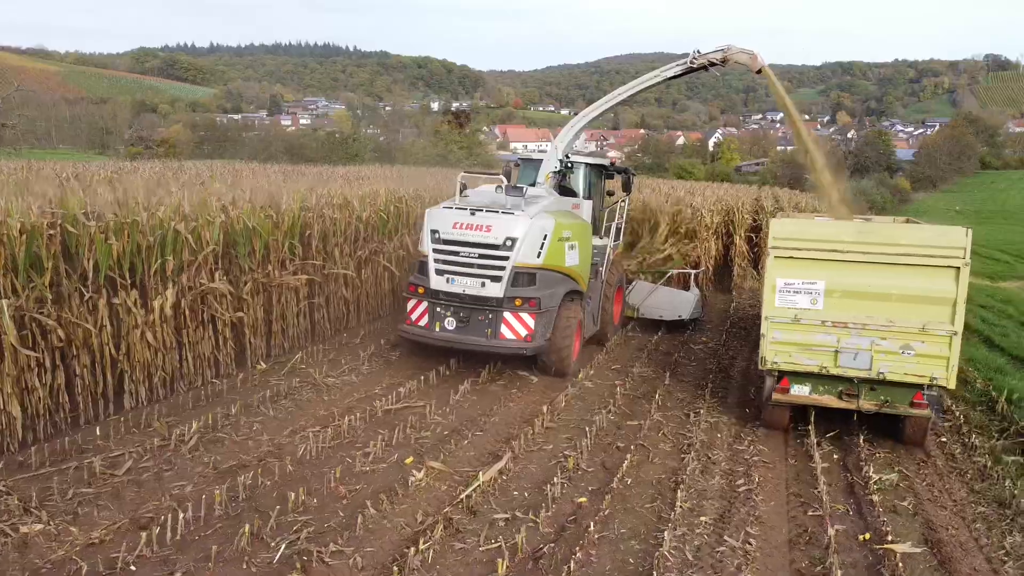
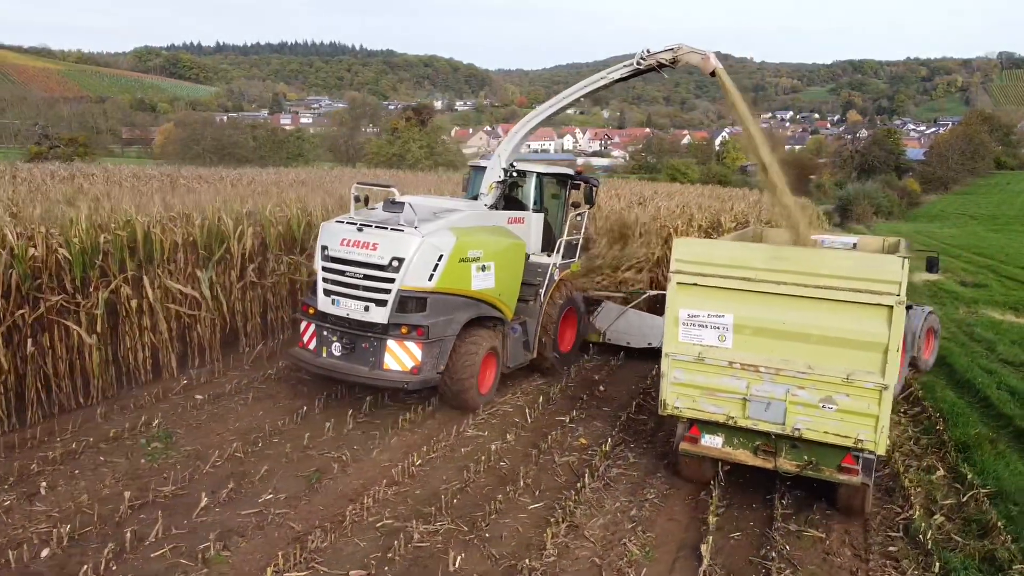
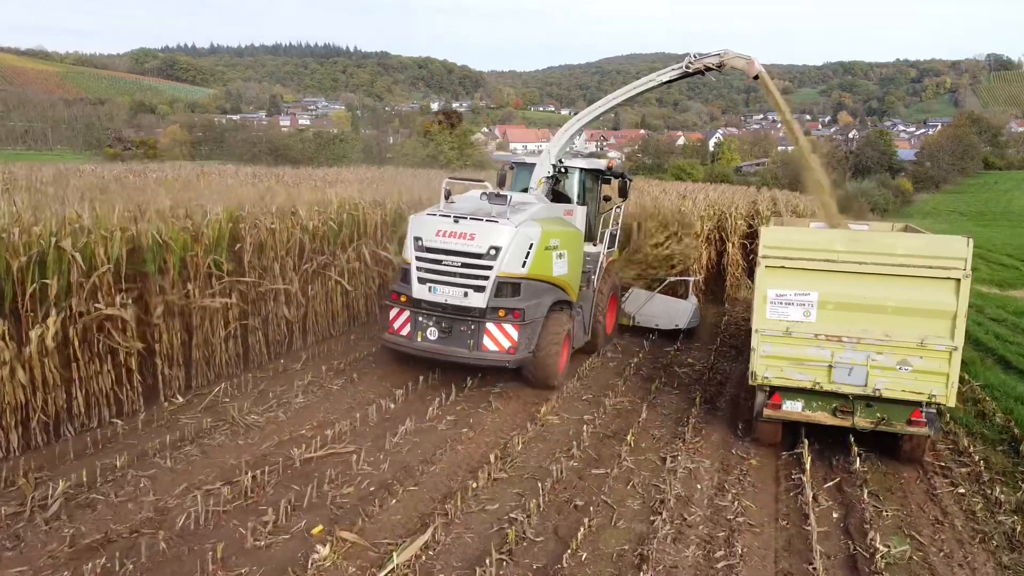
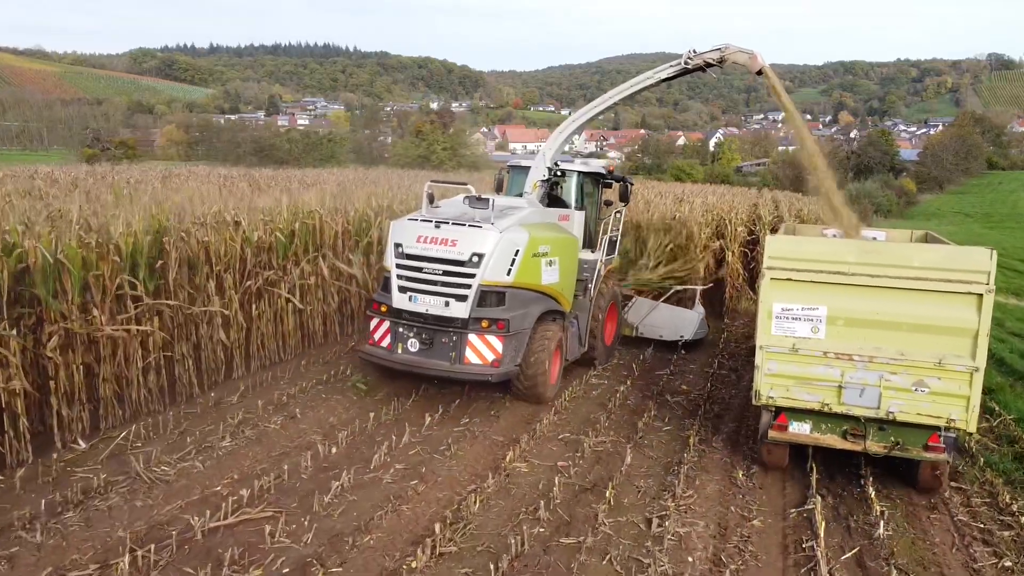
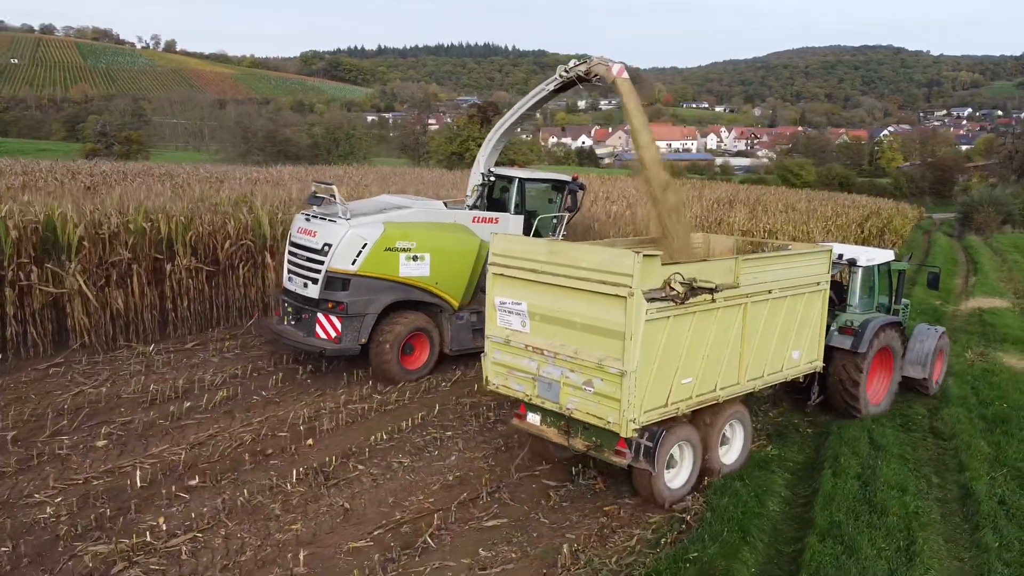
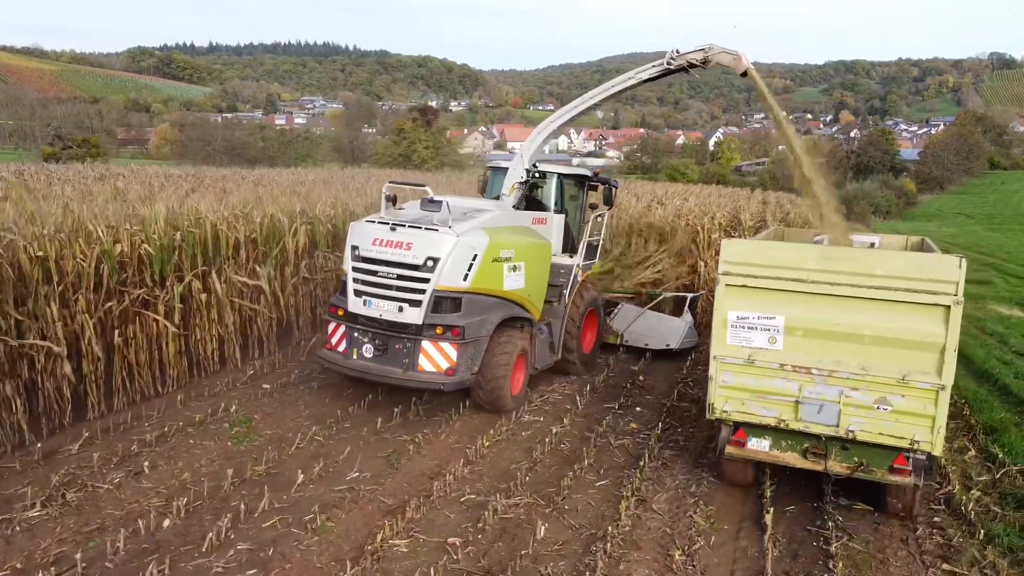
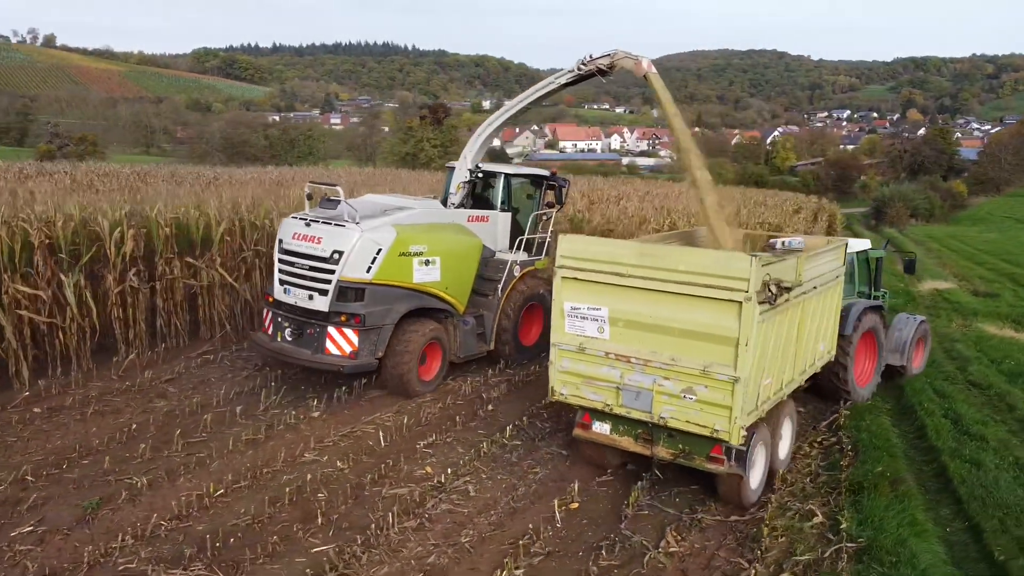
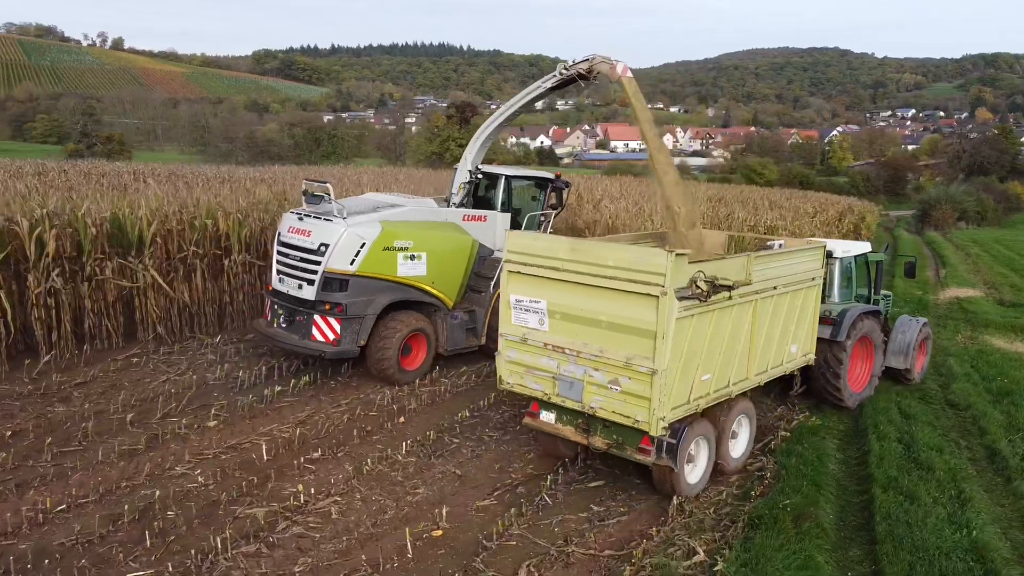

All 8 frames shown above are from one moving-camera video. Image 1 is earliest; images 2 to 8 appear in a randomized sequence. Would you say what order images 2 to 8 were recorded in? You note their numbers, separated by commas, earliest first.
3, 4, 6, 2, 7, 8, 5
